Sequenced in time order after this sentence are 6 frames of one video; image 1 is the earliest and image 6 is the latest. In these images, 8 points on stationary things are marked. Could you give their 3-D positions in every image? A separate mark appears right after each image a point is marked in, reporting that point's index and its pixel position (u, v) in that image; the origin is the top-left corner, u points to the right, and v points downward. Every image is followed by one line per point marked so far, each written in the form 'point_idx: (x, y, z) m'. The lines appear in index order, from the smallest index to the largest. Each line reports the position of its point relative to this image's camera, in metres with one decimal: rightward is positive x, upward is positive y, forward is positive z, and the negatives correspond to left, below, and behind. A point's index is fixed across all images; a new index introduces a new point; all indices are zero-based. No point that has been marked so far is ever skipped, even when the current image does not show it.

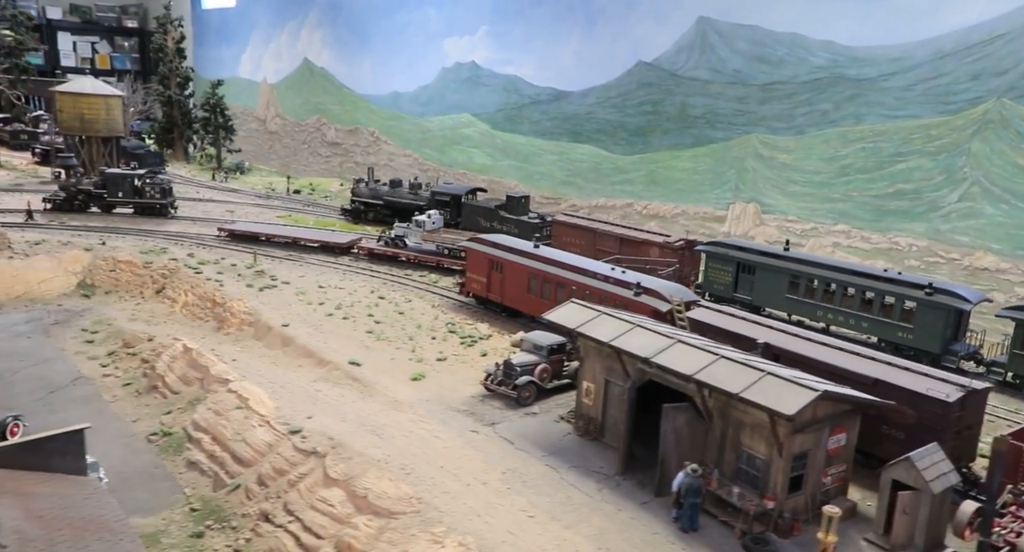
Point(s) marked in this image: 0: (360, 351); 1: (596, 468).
0: (-3.9, -2.0, +18.5) m
1: (+1.6, -3.6, +13.1) m
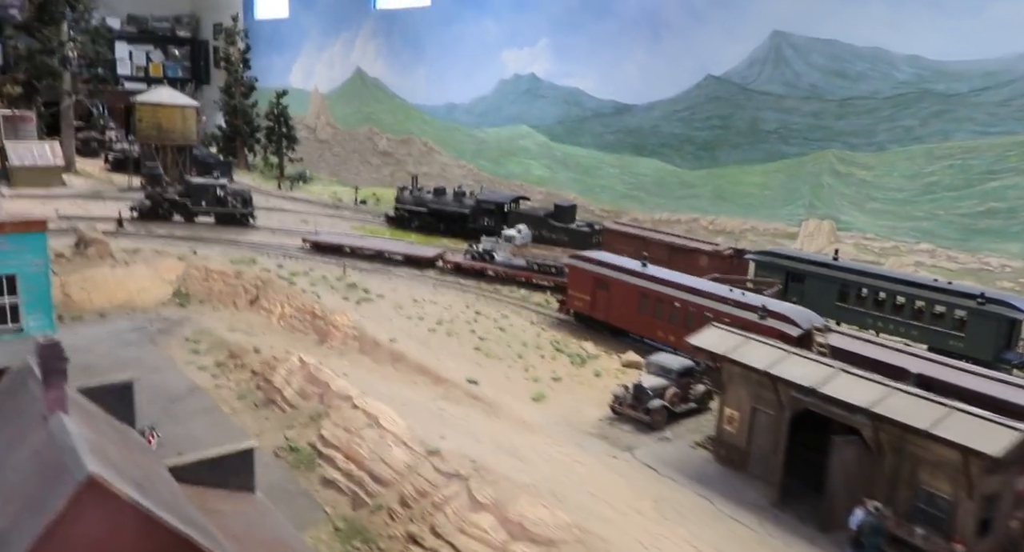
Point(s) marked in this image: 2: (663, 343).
0: (-1.0, -2.4, +18.4) m
1: (+4.3, -4.1, +12.8) m
2: (+4.2, -1.8, +19.3) m
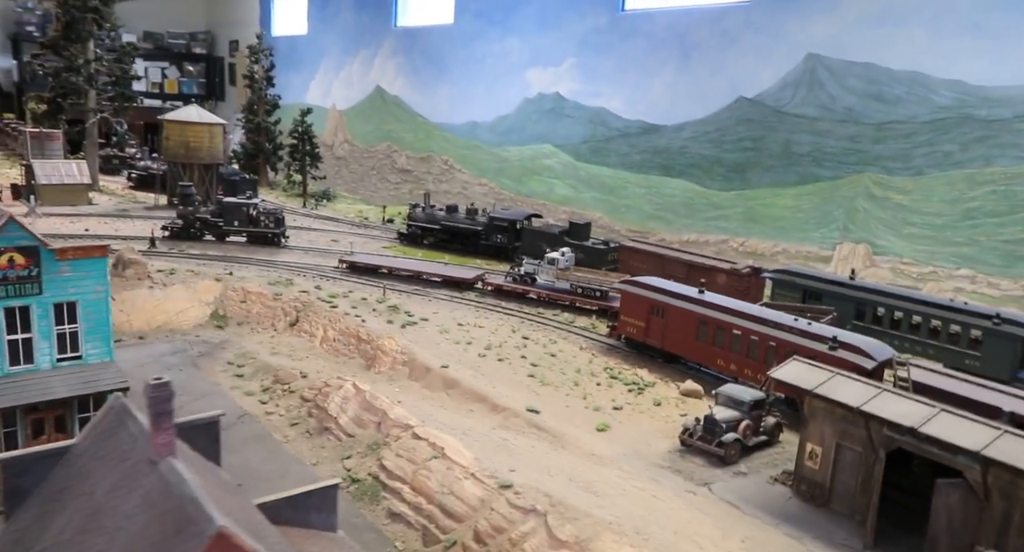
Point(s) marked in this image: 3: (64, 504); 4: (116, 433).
0: (+0.5, -3.1, +18.0) m
1: (+5.7, -4.6, +12.3) m
2: (+5.7, -2.5, +18.9) m
3: (-5.3, -2.7, +8.3) m
4: (-4.9, -1.9, +8.7) m
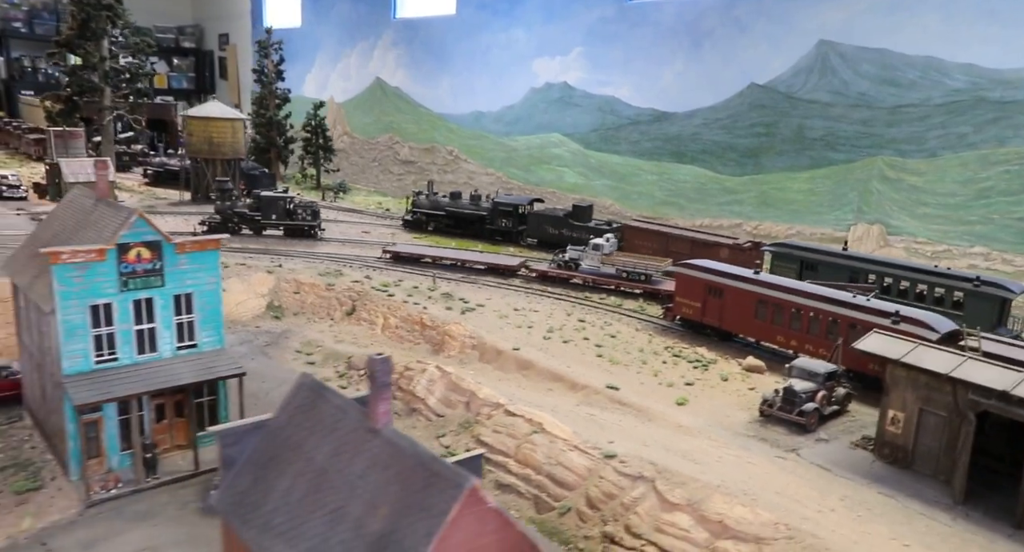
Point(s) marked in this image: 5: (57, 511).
0: (+2.5, -2.7, +18.9) m
1: (+7.9, -4.2, +13.4) m
2: (+7.7, -2.0, +19.9) m
3: (-3.0, -2.5, +9.1) m
4: (-2.6, -1.7, +9.4) m
5: (-8.7, -4.5, +13.5) m
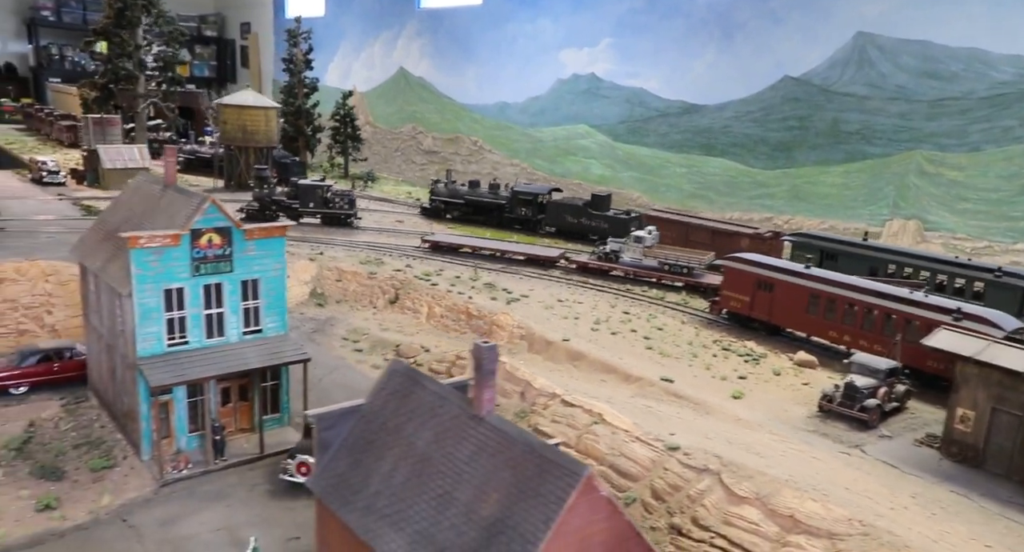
0: (+3.9, -2.5, +18.9) m
1: (+9.2, -4.1, +13.4) m
2: (+9.1, -1.9, +19.9) m
3: (-1.7, -2.3, +9.2) m
4: (-1.3, -1.6, +9.5) m
5: (-7.4, -4.2, +13.7) m
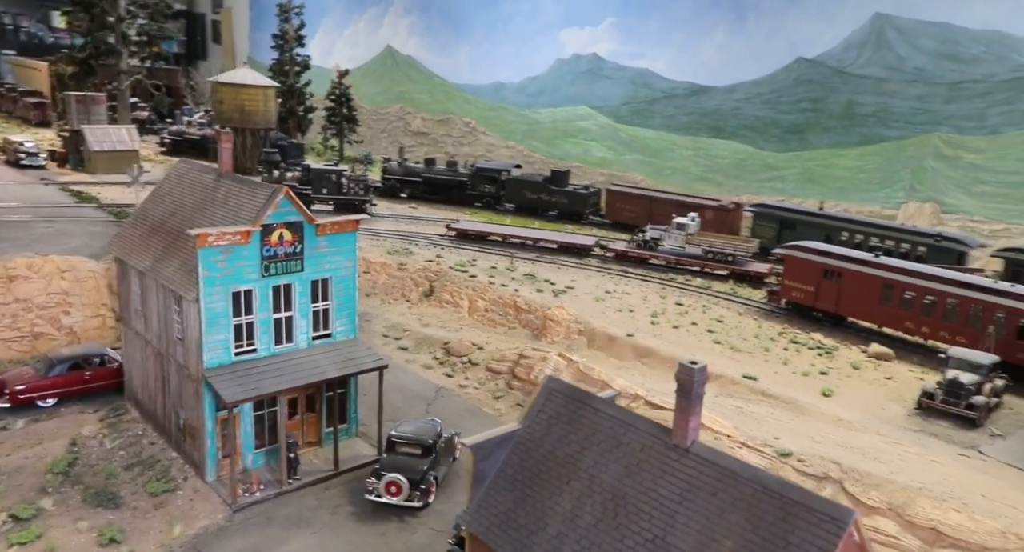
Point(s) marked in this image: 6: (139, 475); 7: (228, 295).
0: (+5.7, -2.2, +18.0) m
1: (+11.2, -4.0, +12.7) m
2: (+10.8, -1.6, +19.1) m
3: (+0.5, -2.4, +8.0) m
4: (+0.8, -1.7, +8.3) m
5: (-5.4, -4.2, +12.3) m
6: (-7.1, -3.8, +13.3) m
7: (-5.0, -0.3, +12.4) m
